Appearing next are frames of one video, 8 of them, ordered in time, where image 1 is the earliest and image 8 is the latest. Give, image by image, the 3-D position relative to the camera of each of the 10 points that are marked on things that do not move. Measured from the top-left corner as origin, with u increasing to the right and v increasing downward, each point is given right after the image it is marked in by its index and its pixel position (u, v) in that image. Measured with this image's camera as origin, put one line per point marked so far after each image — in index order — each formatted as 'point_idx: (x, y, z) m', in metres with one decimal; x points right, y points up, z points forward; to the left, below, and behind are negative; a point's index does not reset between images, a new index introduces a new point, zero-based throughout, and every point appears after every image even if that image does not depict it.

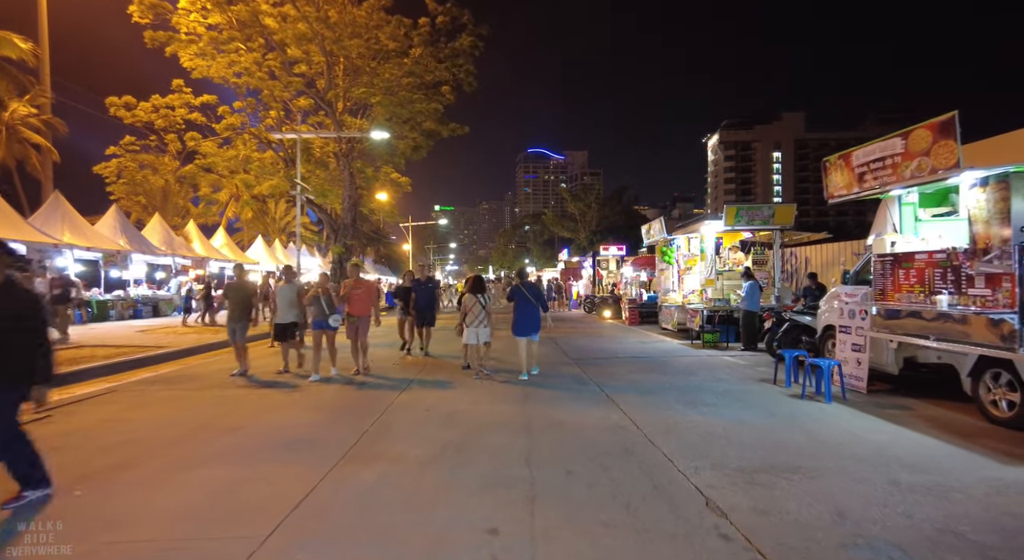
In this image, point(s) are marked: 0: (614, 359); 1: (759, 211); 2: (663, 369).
0: (+2.3, -1.8, +12.8) m
1: (+6.6, +1.8, +15.0) m
2: (+2.9, -1.7, +10.8) m
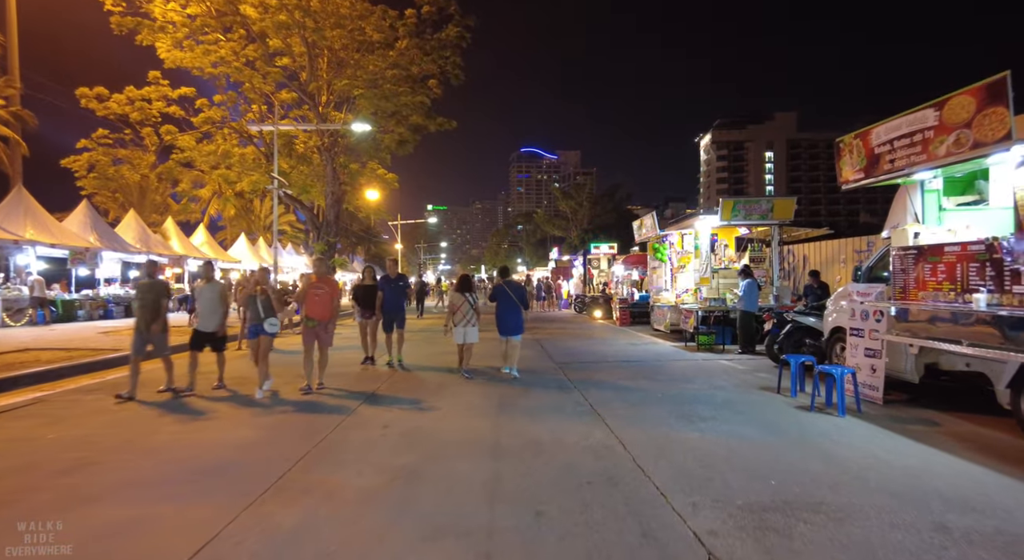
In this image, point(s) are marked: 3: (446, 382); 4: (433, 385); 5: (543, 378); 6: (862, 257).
0: (+1.9, -1.7, +11.8) m
1: (+6.1, +1.9, +14.2) m
2: (+2.5, -1.7, +9.9) m
3: (-1.0, -1.7, +8.9) m
4: (-1.1, -1.7, +8.7) m
5: (+0.6, -1.7, +10.2) m
6: (+9.8, +0.7, +15.9) m
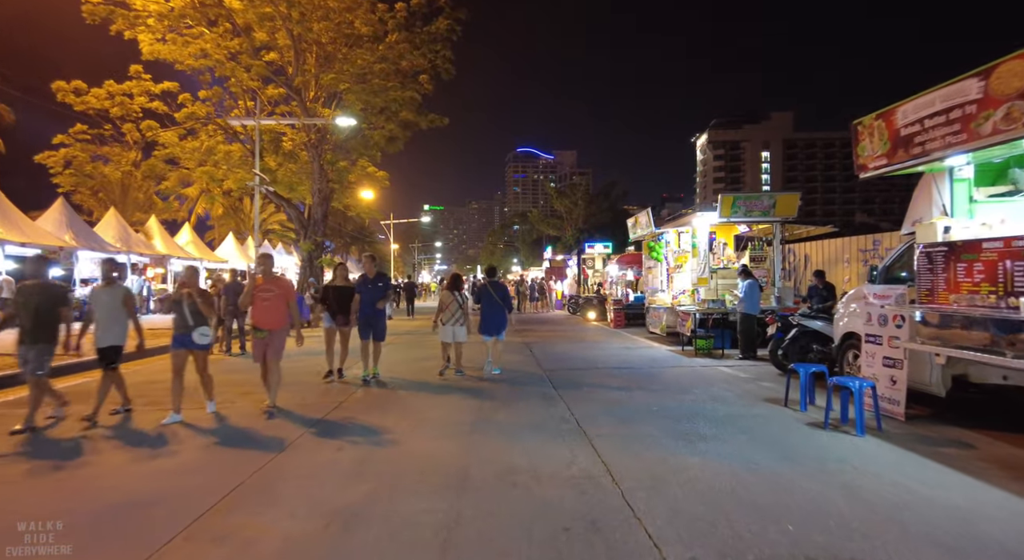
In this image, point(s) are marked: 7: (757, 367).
0: (+1.6, -1.7, +11.0) m
1: (+5.8, +1.9, +13.4) m
2: (+2.2, -1.7, +9.1) m
3: (-1.3, -1.7, +8.1) m
4: (-1.4, -1.7, +7.8) m
5: (+0.3, -1.7, +9.4) m
6: (+9.5, +0.6, +15.1) m
7: (+4.6, -1.6, +10.5) m
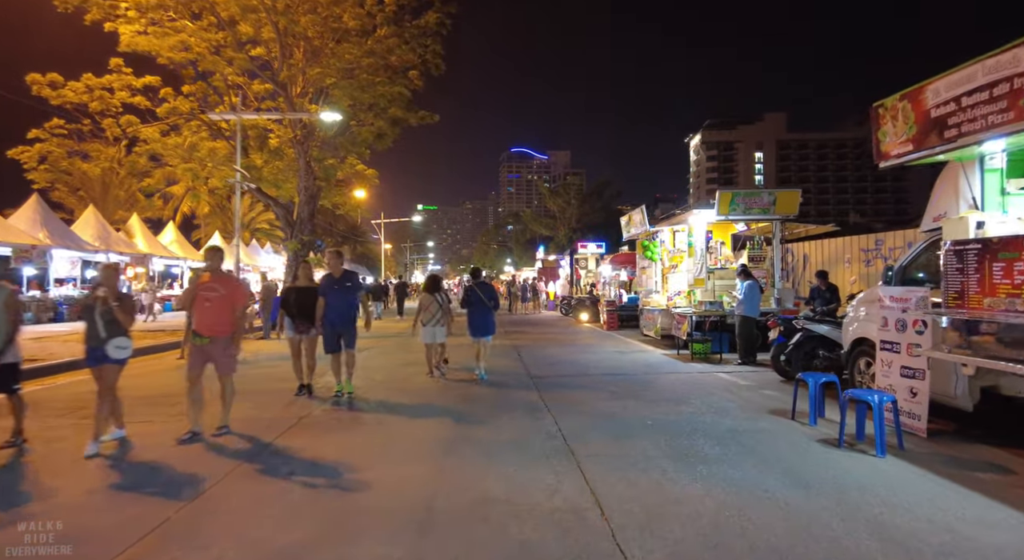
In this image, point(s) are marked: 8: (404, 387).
0: (+1.4, -1.7, +10.4) m
1: (+5.5, +1.9, +12.8) m
2: (+2.0, -1.7, +8.4) m
3: (-1.5, -1.7, +7.4) m
4: (-1.7, -1.7, +7.2) m
5: (0.0, -1.7, +8.7) m
6: (+9.2, +0.6, +14.6) m
7: (+4.3, -1.7, +9.9) m
8: (-1.8, -1.8, +9.4) m
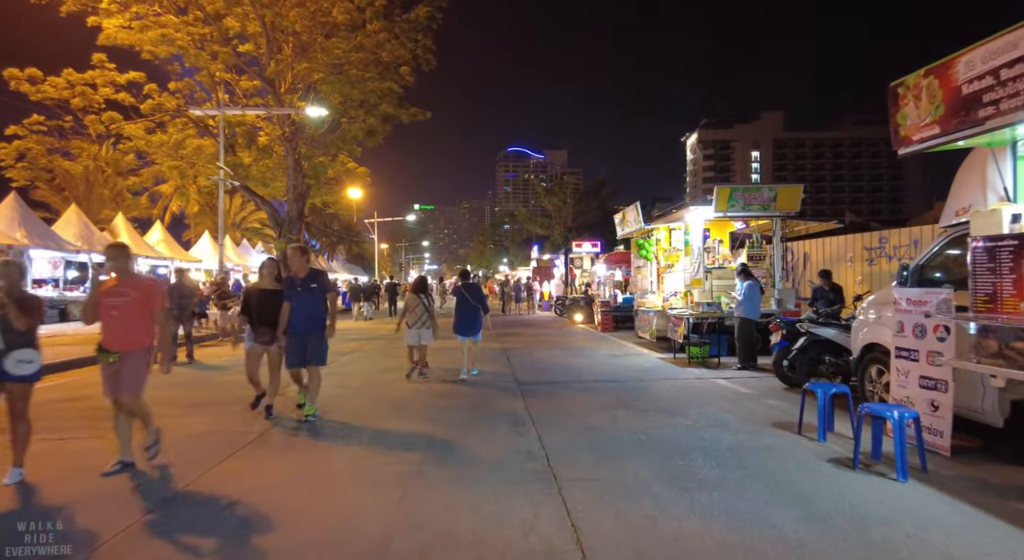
0: (+1.1, -1.8, +9.8) m
1: (+5.3, +1.9, +12.2) m
2: (+1.7, -1.7, +7.8) m
3: (-1.7, -1.7, +6.8) m
4: (-1.9, -1.7, +6.5) m
5: (-0.2, -1.8, +8.1) m
6: (+8.9, +0.6, +14.0) m
7: (+4.1, -1.7, +9.3) m
8: (-2.1, -1.8, +8.8) m
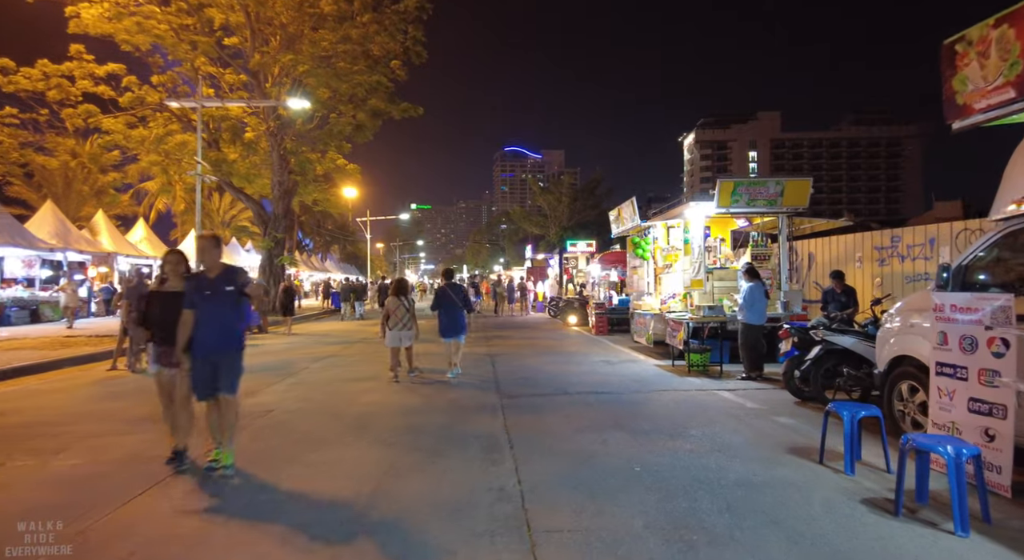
0: (+0.8, -1.8, +8.9) m
1: (+5.0, +1.8, +11.3) m
2: (+1.5, -1.7, +6.9) m
3: (-2.0, -1.7, +5.8) m
4: (-2.1, -1.7, +5.6) m
5: (-0.5, -1.8, +7.2) m
6: (+8.6, +0.6, +13.1) m
7: (+3.8, -1.7, +8.4) m
8: (-2.3, -1.8, +7.9) m
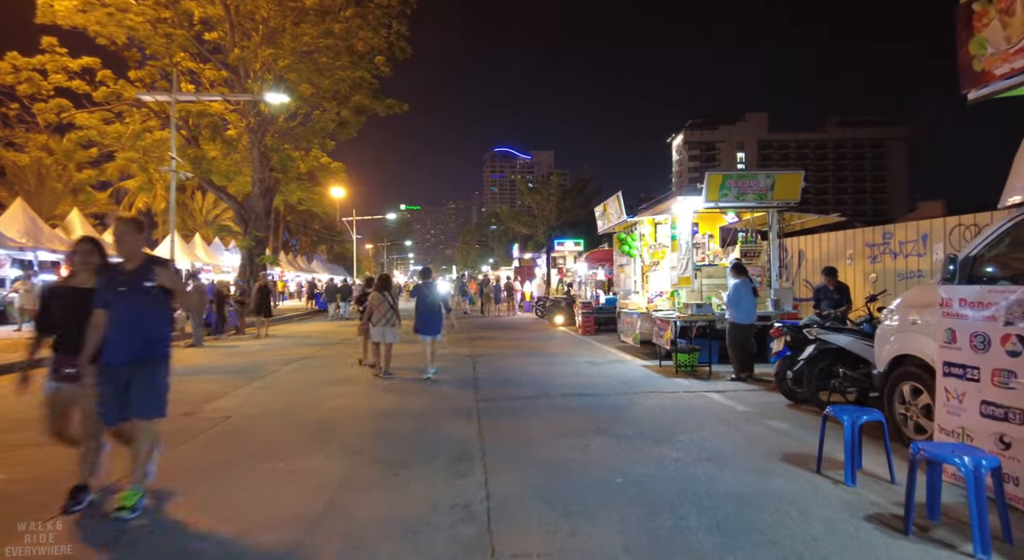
0: (+0.5, -1.7, +8.4) m
1: (+4.6, +1.9, +10.9) m
2: (+1.2, -1.7, +6.4) m
3: (-2.2, -1.7, +5.3) m
4: (-2.4, -1.7, +5.1) m
5: (-0.8, -1.7, +6.7) m
6: (+8.2, +0.7, +12.8) m
7: (+3.5, -1.6, +8.0) m
8: (-2.6, -1.8, +7.4) m
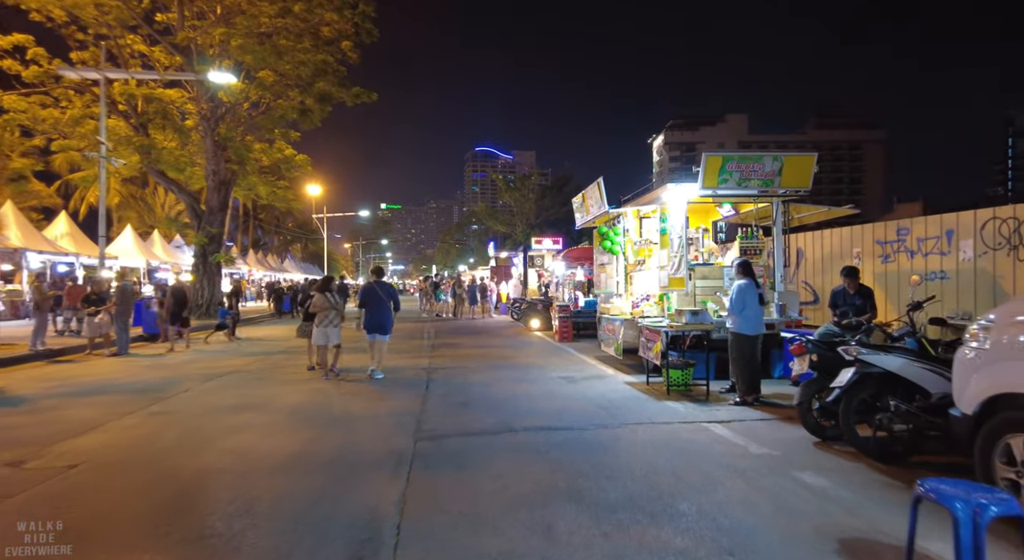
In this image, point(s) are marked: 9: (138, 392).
0: (0.0, -1.7, +6.6) m
1: (+4.0, +1.9, +9.2) m
2: (+0.7, -1.7, +4.7) m
3: (-2.7, -1.7, +3.5) m
4: (-2.9, -1.7, +3.2) m
5: (-1.3, -1.7, +4.9) m
6: (+7.5, +0.6, +11.3) m
7: (+2.9, -1.7, +6.3) m
8: (-3.2, -1.8, +5.5) m
9: (-6.3, -1.9, +9.6) m
